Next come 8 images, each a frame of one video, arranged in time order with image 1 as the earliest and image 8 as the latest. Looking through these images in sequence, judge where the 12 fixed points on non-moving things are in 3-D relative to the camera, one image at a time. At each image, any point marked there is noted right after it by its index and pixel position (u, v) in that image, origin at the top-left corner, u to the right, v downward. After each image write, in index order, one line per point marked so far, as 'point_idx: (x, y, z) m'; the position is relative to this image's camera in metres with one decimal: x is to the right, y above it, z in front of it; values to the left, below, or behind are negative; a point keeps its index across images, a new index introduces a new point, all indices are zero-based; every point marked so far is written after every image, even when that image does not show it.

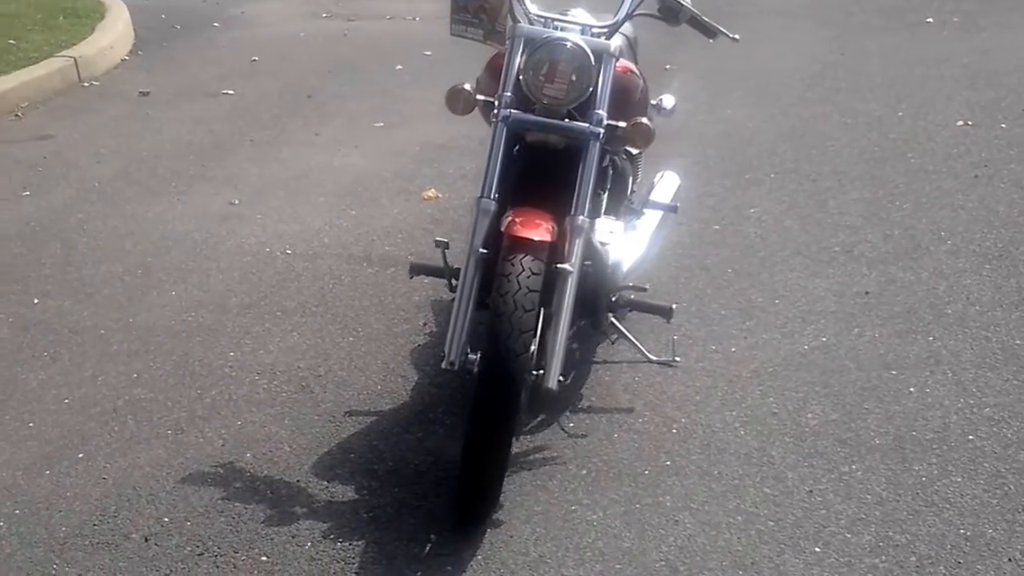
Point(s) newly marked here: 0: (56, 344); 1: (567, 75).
0: (-1.3, -0.2, +5.0) m
1: (+0.1, +0.5, +4.0) m
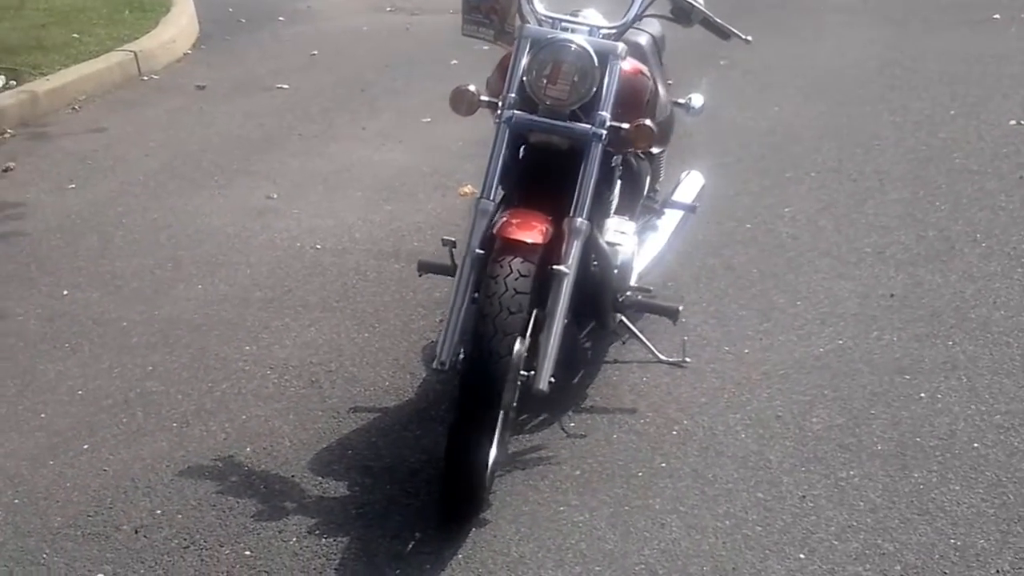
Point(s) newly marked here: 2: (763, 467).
0: (-1.2, -0.1, +5.1) m
1: (+0.1, +0.5, +4.0) m
2: (+0.6, -0.4, +4.2) m
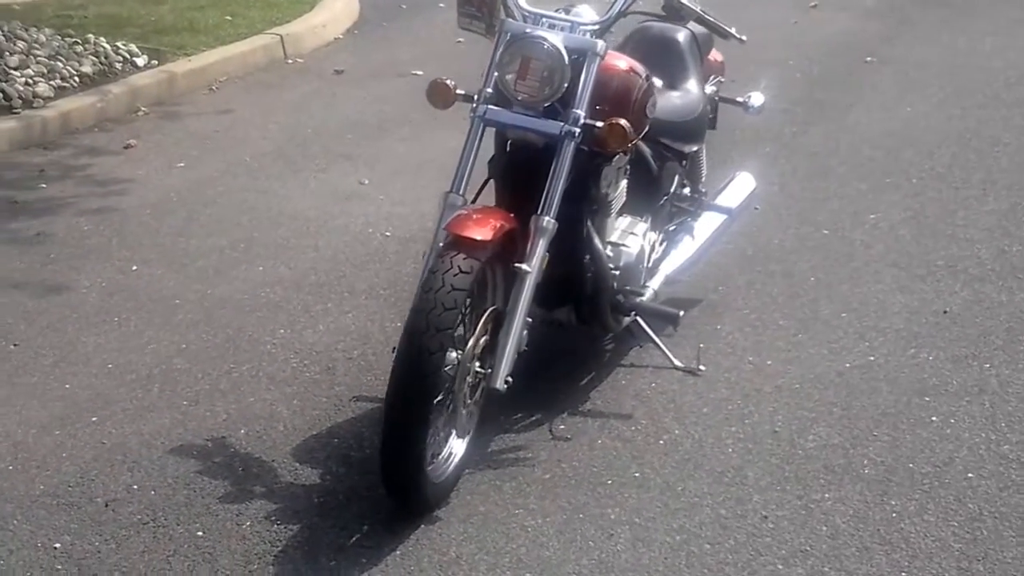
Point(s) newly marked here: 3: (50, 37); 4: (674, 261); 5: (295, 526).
0: (-1.1, -0.1, +5.3) m
1: (+0.1, +0.5, +3.9) m
2: (+0.5, -0.4, +4.1) m
3: (-2.0, +1.1, +7.6) m
4: (+0.4, +0.1, +4.8) m
5: (-0.5, -0.5, +3.9) m
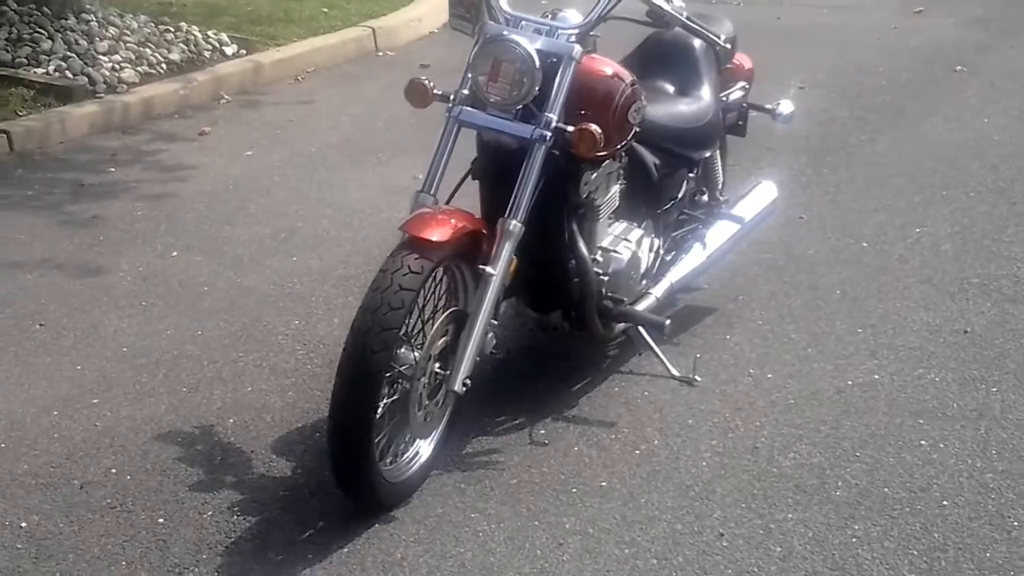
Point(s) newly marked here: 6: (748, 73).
0: (-1.1, 0.0, +5.3) m
1: (0.0, +0.5, +3.9) m
2: (+0.4, -0.5, +4.0) m
3: (-1.6, +1.1, +7.8) m
4: (+0.4, 0.0, +4.7) m
5: (-0.6, -0.5, +4.0) m
6: (+0.7, +0.6, +5.3) m
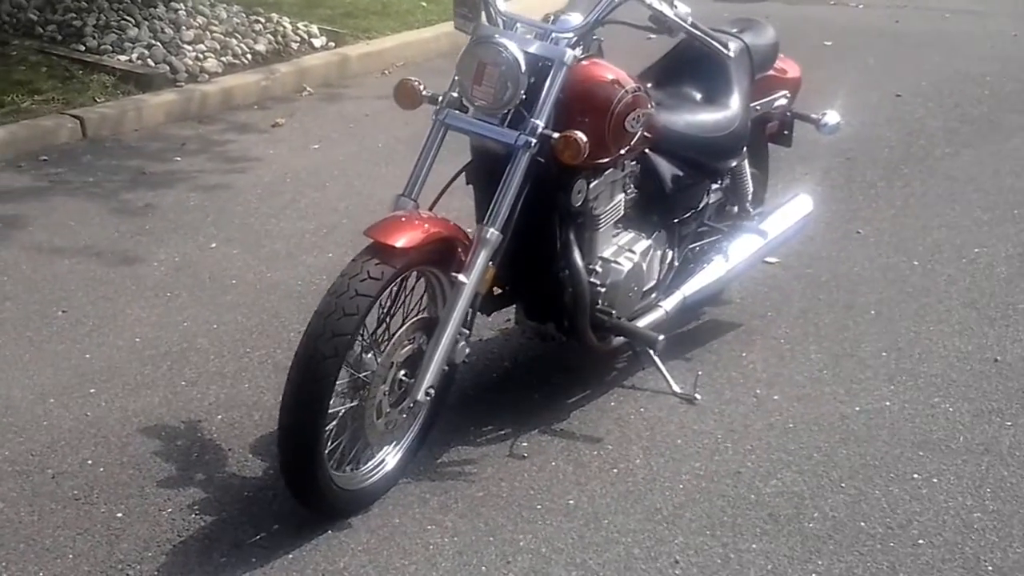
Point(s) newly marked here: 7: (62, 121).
0: (-1.0, 0.0, +5.3) m
1: (-0.1, +0.4, +3.8) m
2: (+0.3, -0.5, +3.8) m
3: (-1.2, +1.2, +7.8) m
4: (+0.4, 0.0, +4.5) m
5: (-0.7, -0.5, +3.9) m
6: (+0.8, +0.6, +5.1) m
7: (-1.6, +0.6, +6.6) m
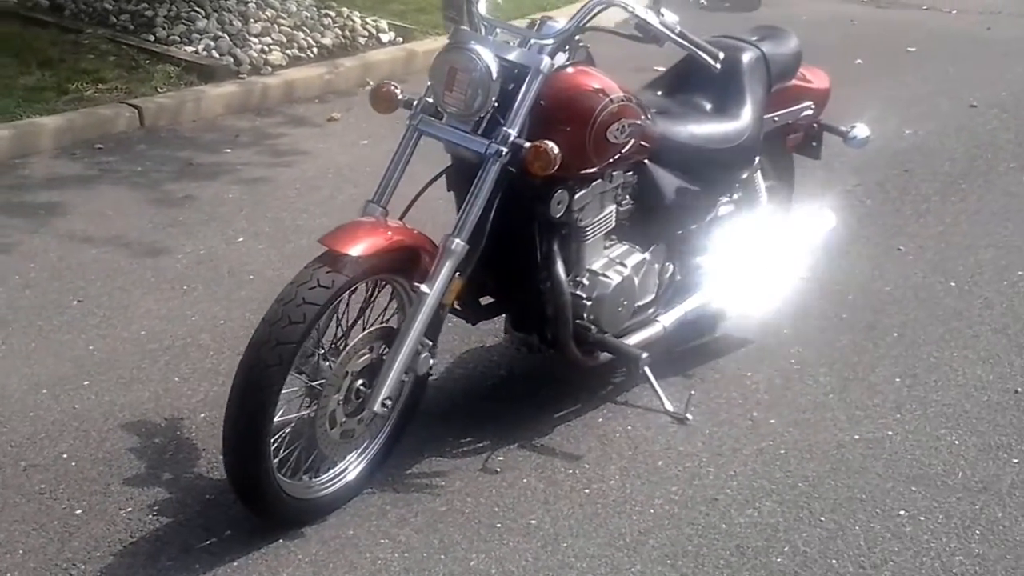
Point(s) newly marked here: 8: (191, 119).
0: (-0.9, 0.0, +5.3) m
1: (-0.1, +0.4, +3.7) m
2: (+0.2, -0.5, +3.7) m
3: (-0.9, +1.2, +7.8) m
4: (+0.4, 0.0, +4.3) m
5: (-0.7, -0.5, +3.8) m
6: (+0.8, +0.5, +4.9) m
7: (-1.4, +0.7, +6.6) m
8: (-1.2, +0.6, +6.8) m
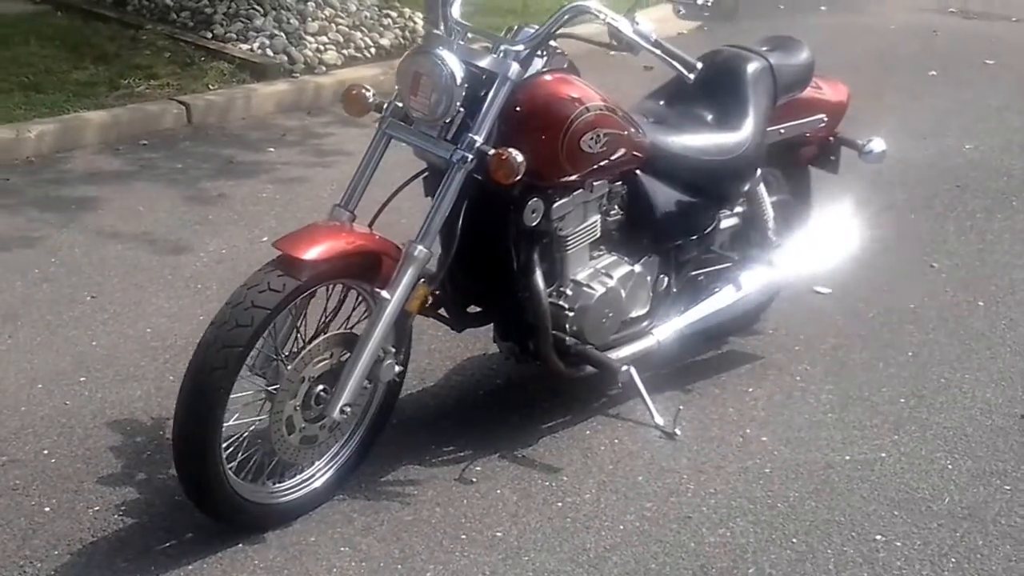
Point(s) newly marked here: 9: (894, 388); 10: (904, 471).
0: (-0.8, 0.0, +5.2) m
1: (-0.2, +0.4, +3.6) m
2: (+0.2, -0.6, +3.6) m
3: (-0.6, +1.2, +7.8) m
4: (+0.4, -0.1, +4.2) m
5: (-0.8, -0.5, +3.8) m
6: (+0.9, +0.5, +4.7) m
7: (-1.3, +0.7, +6.6) m
8: (-1.0, +0.6, +6.8) m
9: (+0.9, -0.2, +4.3) m
10: (+0.9, -0.4, +3.9) m
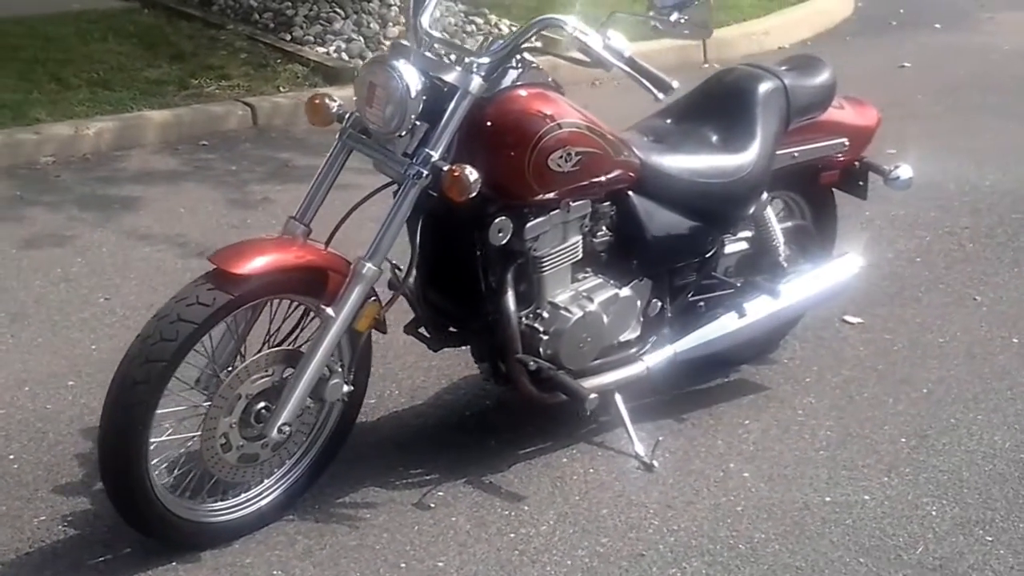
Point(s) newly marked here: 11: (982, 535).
0: (-0.8, 0.0, +5.2) m
1: (-0.3, +0.4, +3.5) m
2: (0.0, -0.6, +3.4) m
3: (-0.2, +1.2, +7.7) m
4: (+0.4, -0.1, +4.0) m
5: (-0.9, -0.5, +3.7) m
6: (+0.9, +0.4, +4.5) m
7: (-1.0, +0.7, +6.6) m
8: (-0.8, +0.6, +6.8) m
9: (+0.9, -0.3, +4.1) m
10: (+0.8, -0.5, +3.7) m
11: (+0.9, -0.5, +3.6) m
